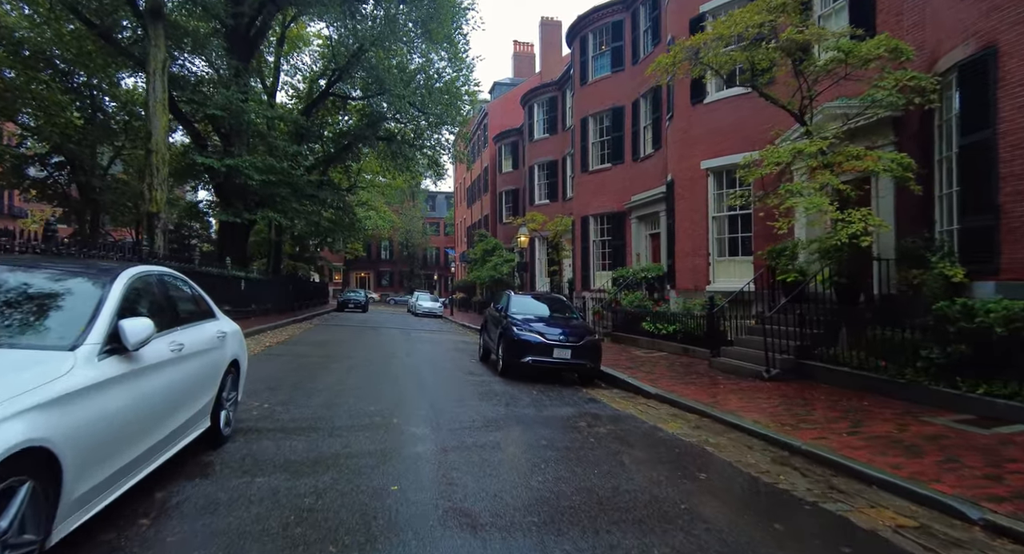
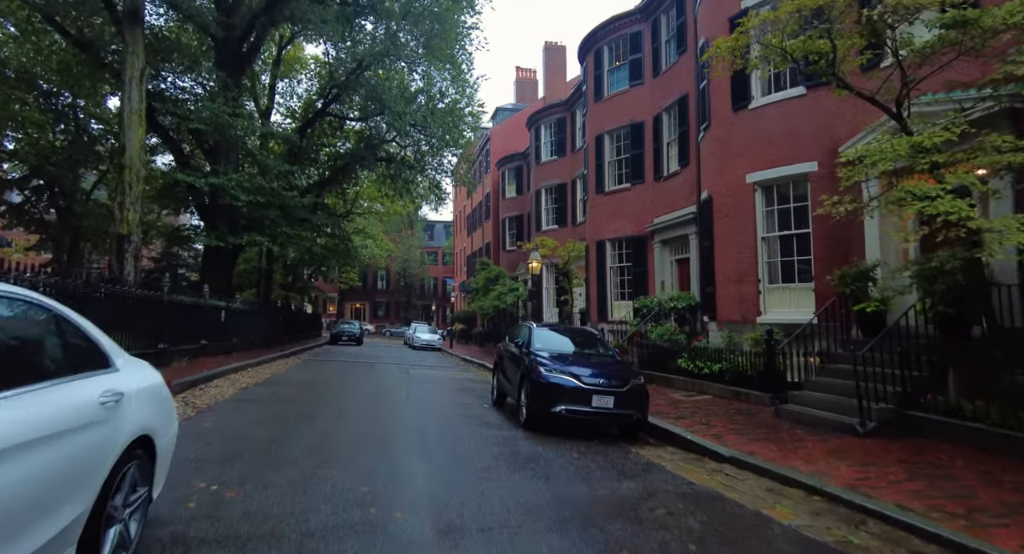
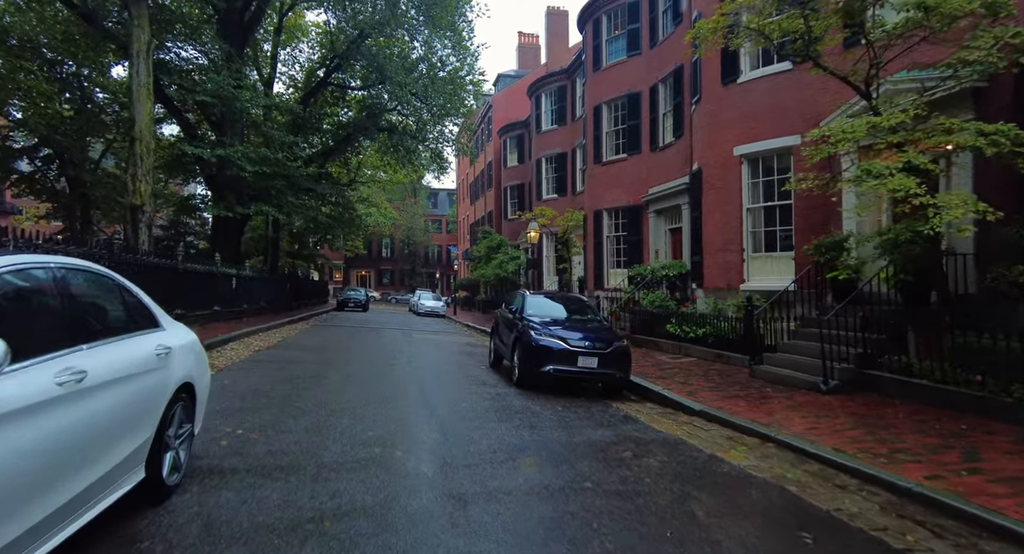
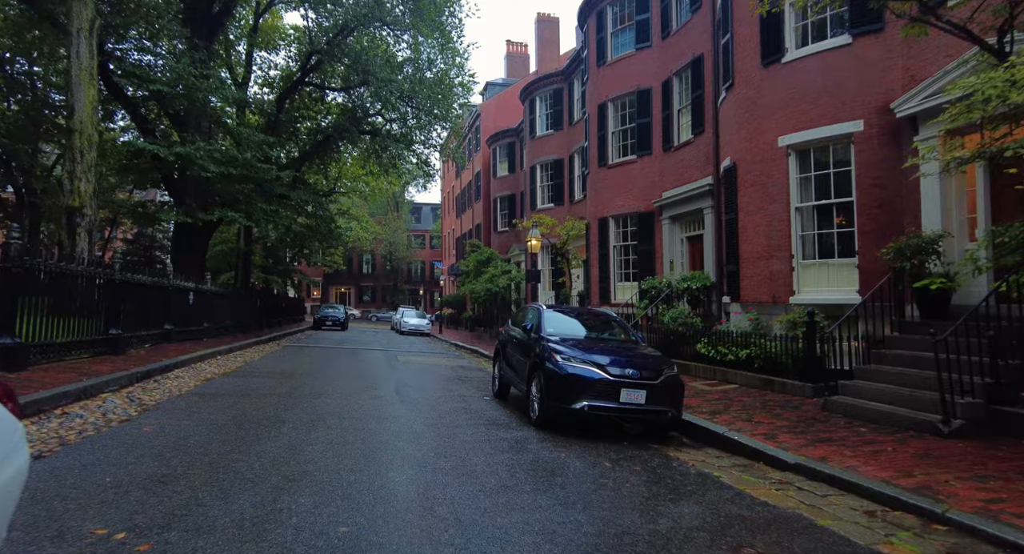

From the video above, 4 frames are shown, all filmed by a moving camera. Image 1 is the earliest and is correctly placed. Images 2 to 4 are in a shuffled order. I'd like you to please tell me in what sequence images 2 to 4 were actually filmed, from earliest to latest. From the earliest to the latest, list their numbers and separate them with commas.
3, 2, 4
